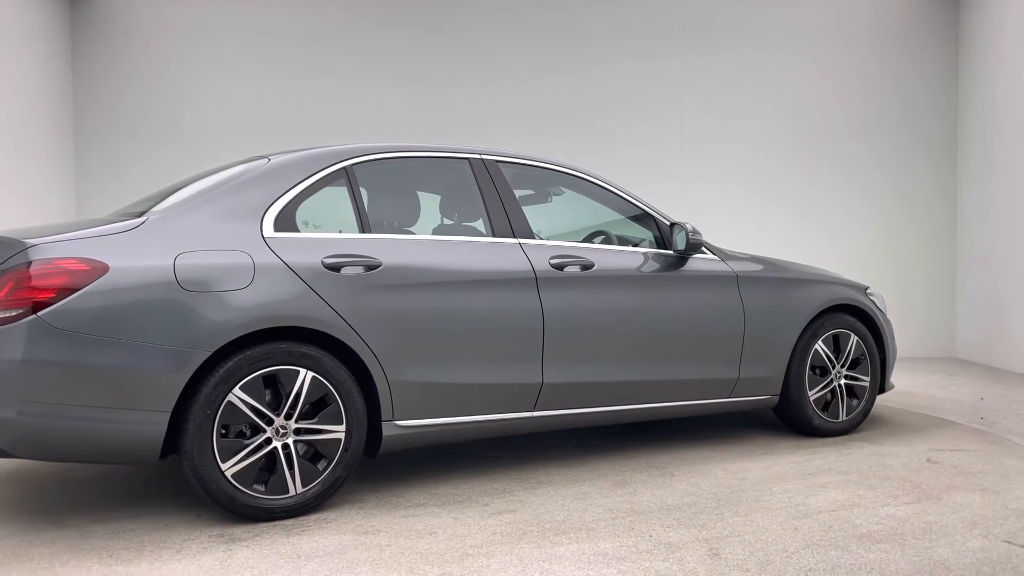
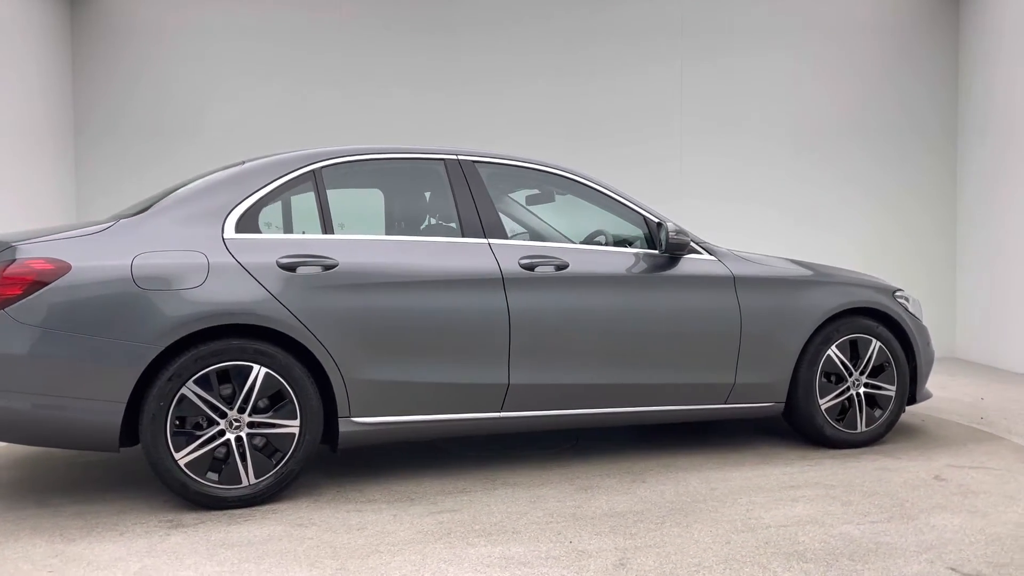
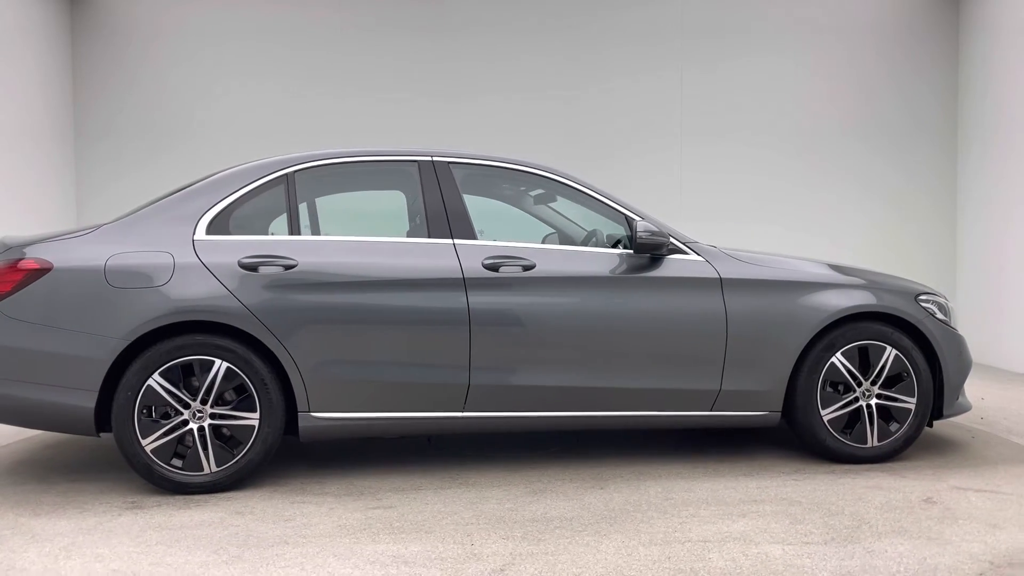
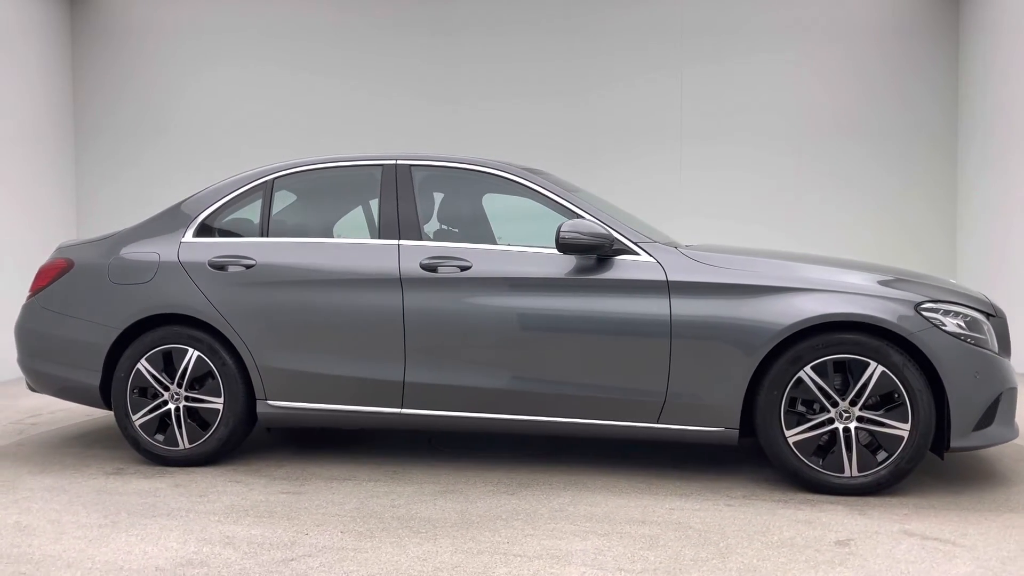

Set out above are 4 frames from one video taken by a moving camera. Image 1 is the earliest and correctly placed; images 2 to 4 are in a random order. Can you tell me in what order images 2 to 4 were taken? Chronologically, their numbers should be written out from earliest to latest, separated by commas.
2, 3, 4
